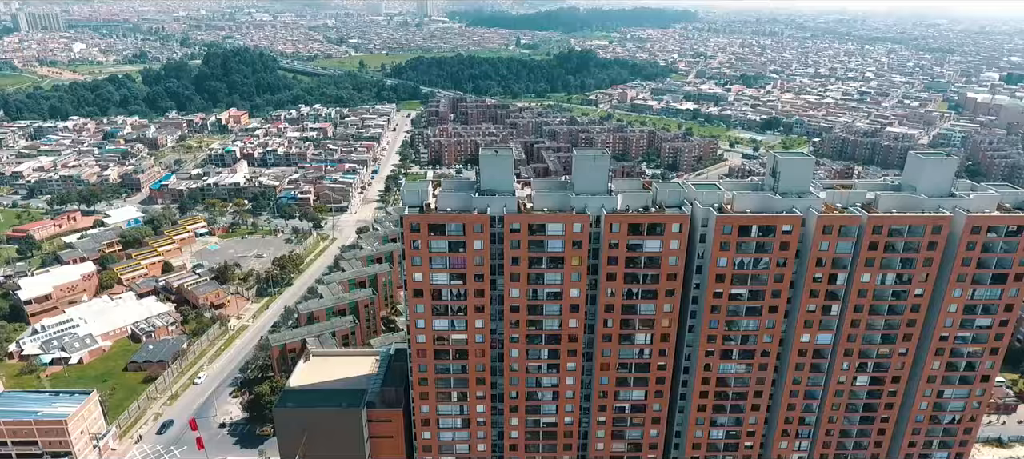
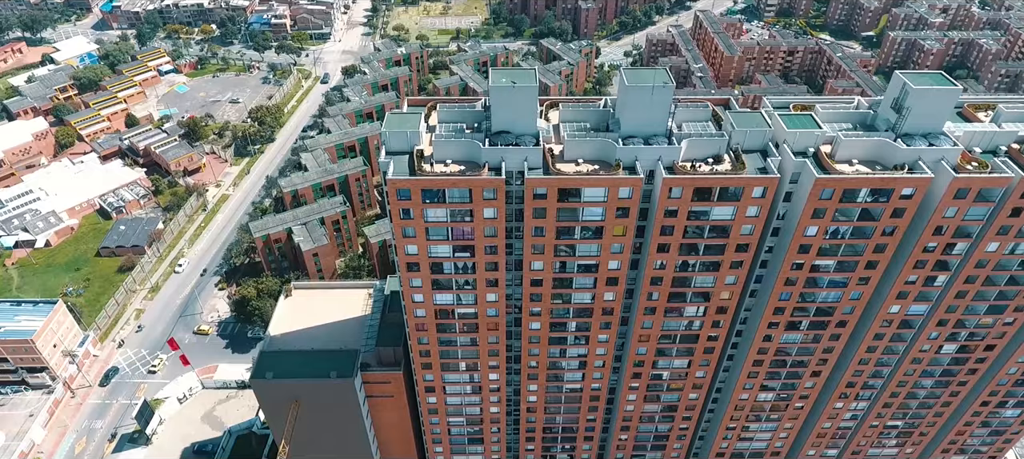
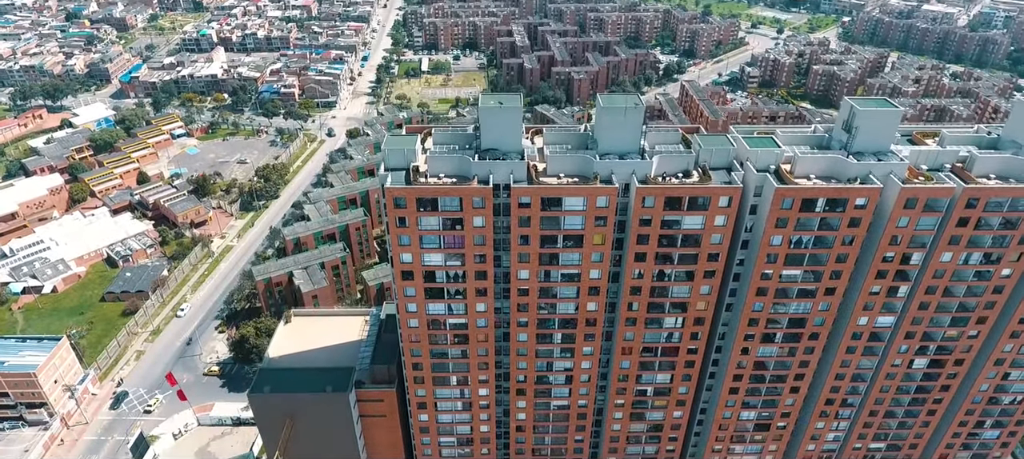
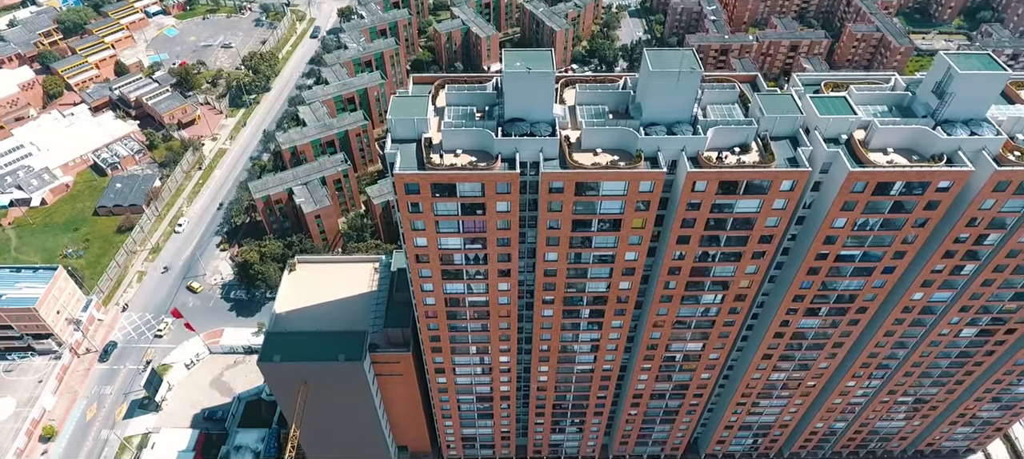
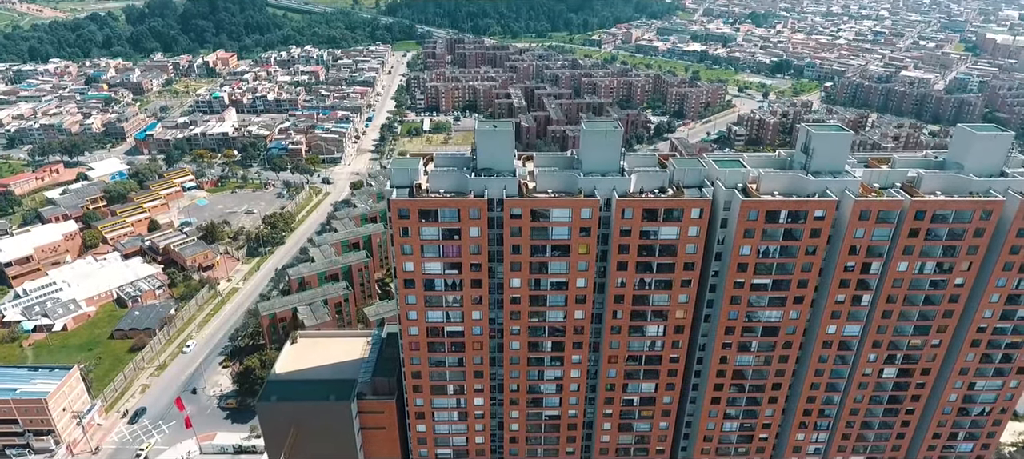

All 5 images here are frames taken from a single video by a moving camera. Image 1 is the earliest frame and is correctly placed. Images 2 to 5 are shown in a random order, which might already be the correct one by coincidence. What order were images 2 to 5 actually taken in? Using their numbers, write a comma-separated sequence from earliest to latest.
5, 3, 2, 4
